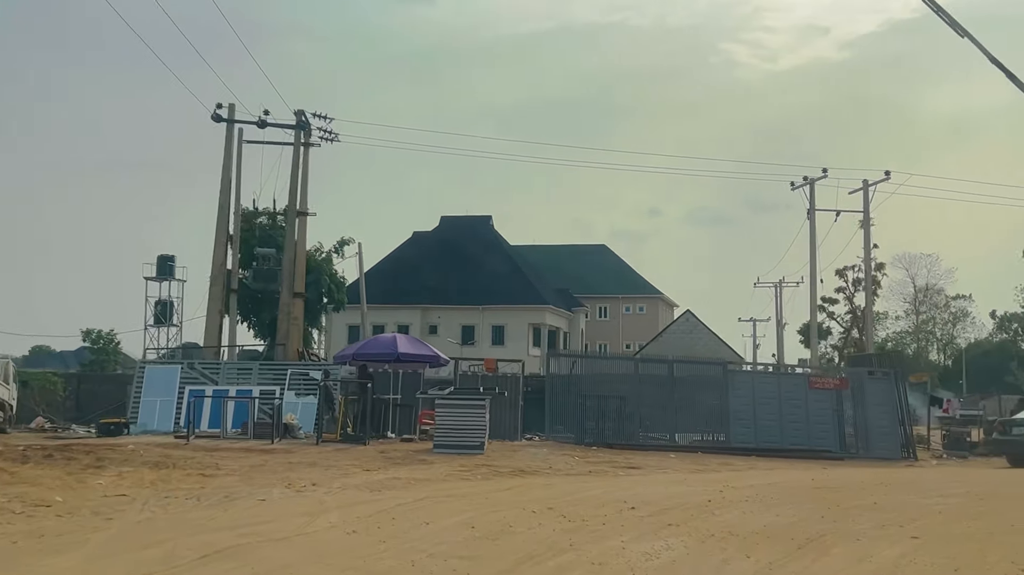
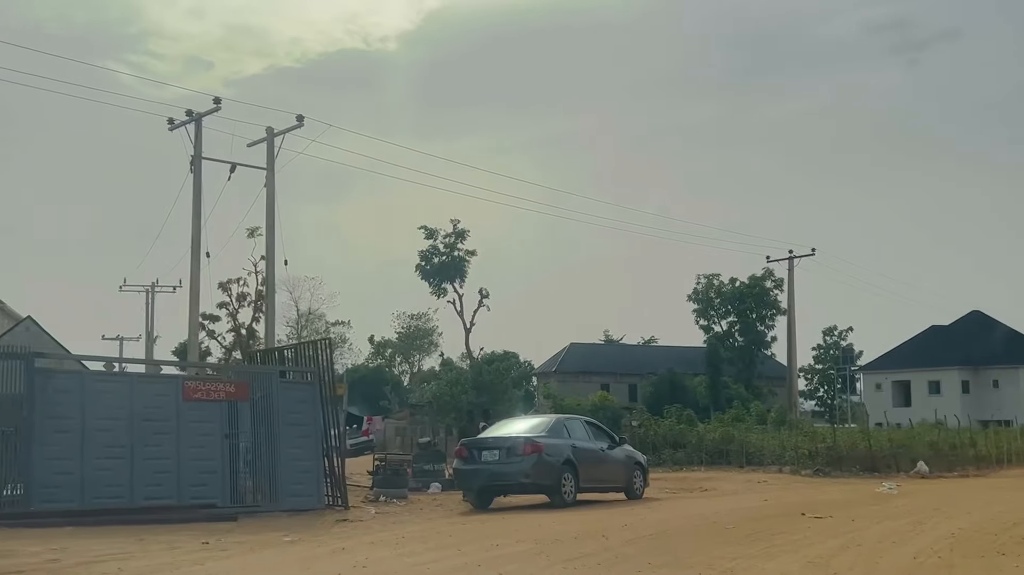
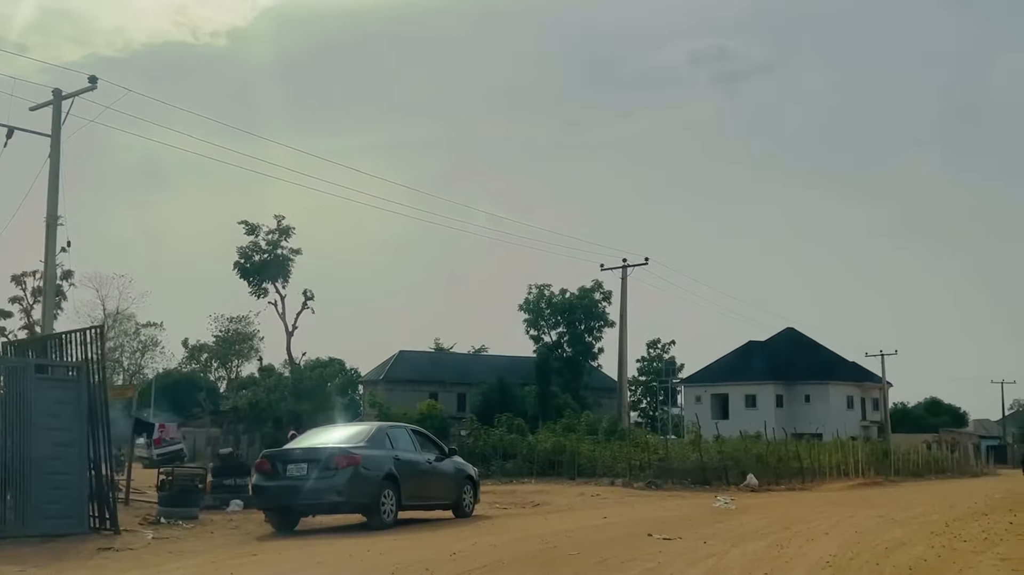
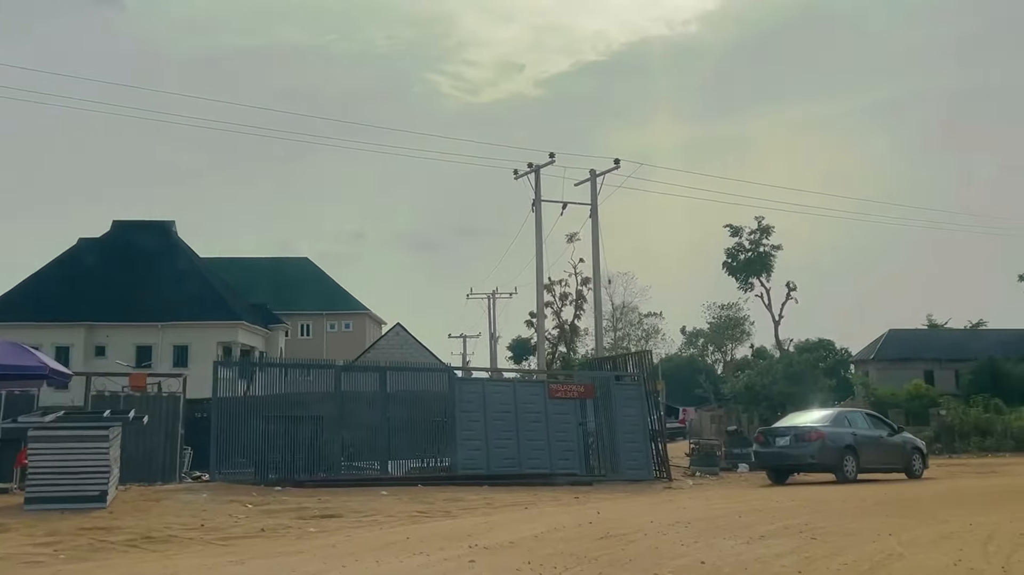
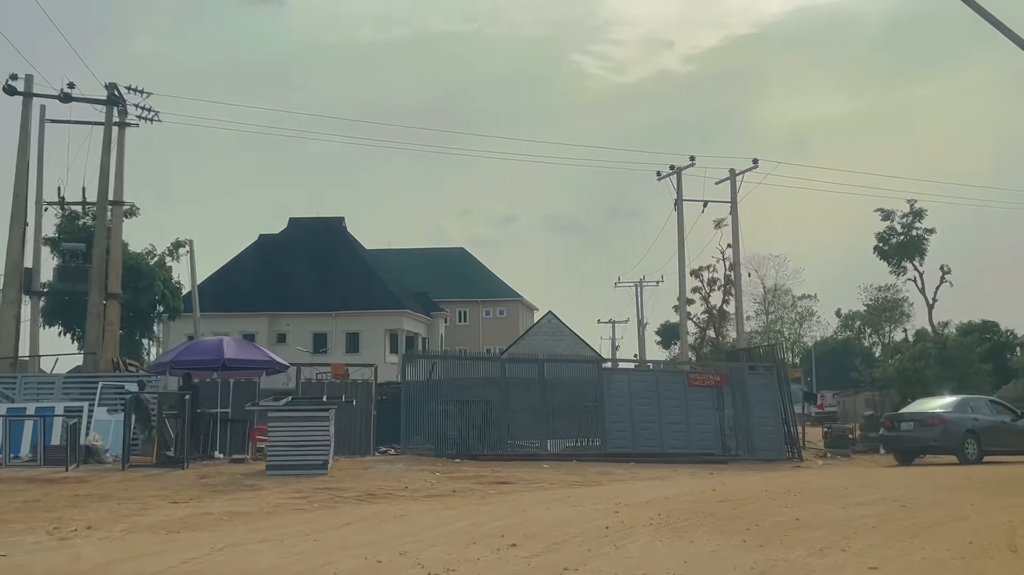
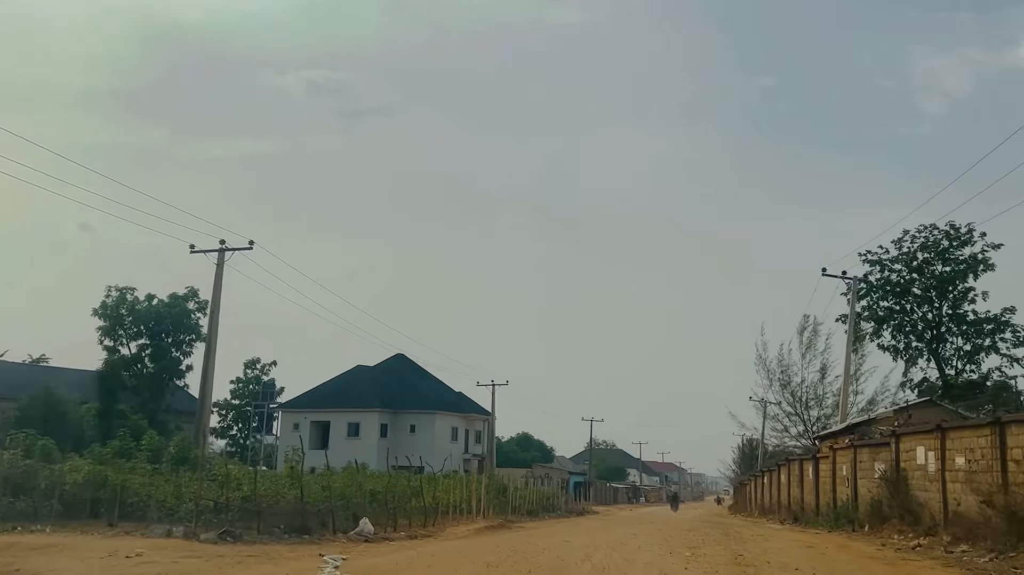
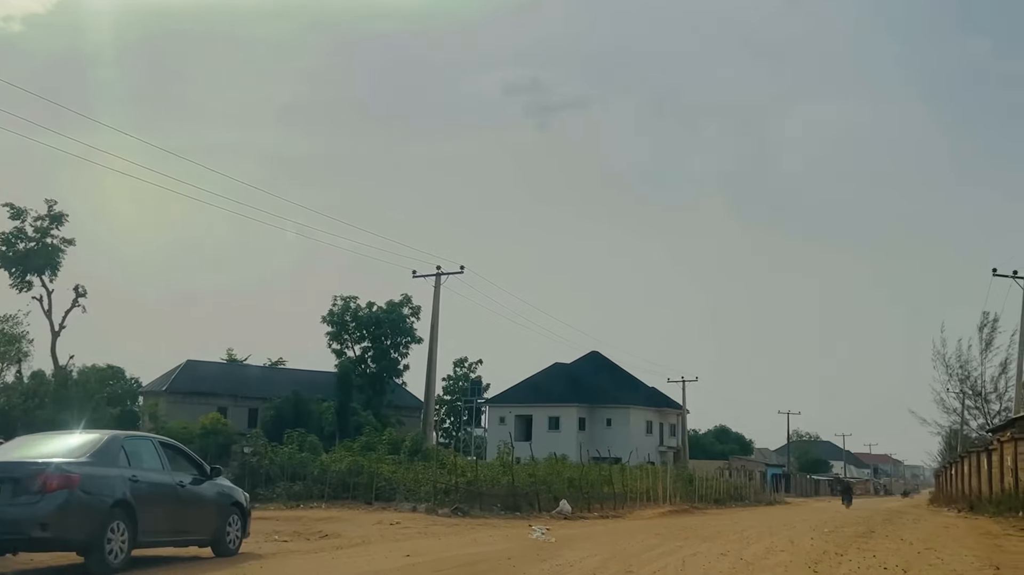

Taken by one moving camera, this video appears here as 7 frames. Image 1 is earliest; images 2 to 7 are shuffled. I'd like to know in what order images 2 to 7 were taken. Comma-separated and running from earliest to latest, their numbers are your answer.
5, 4, 2, 3, 7, 6
